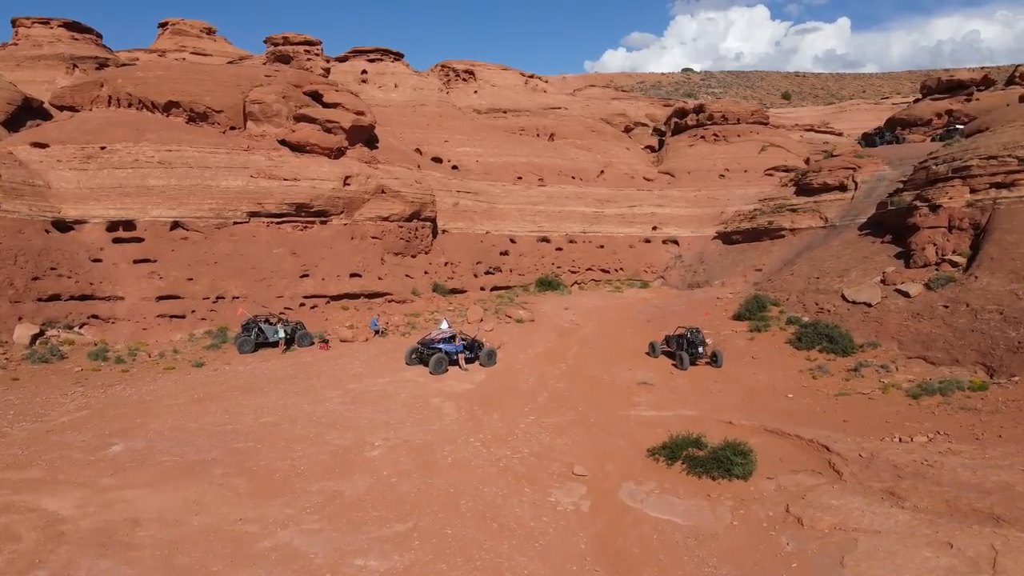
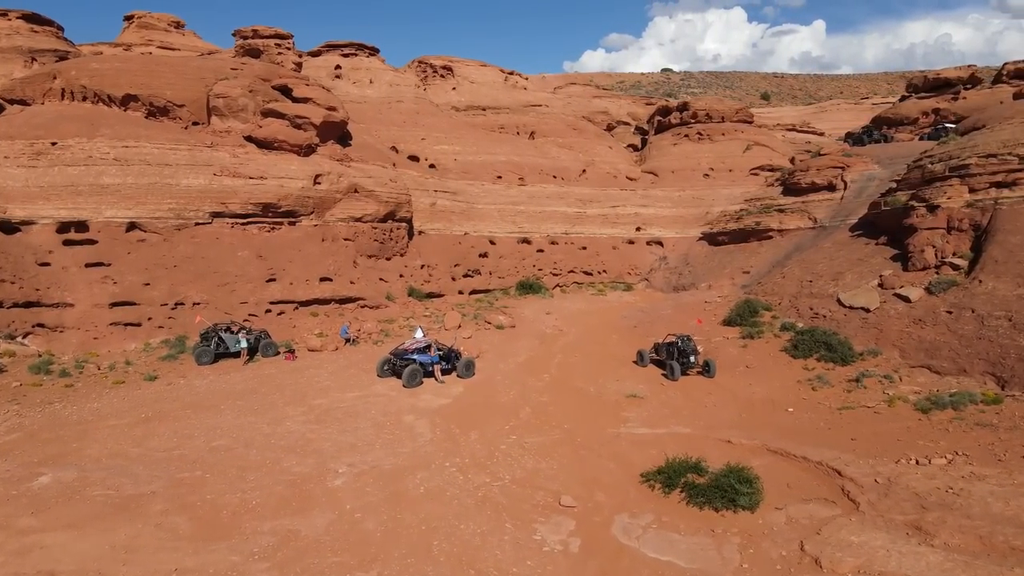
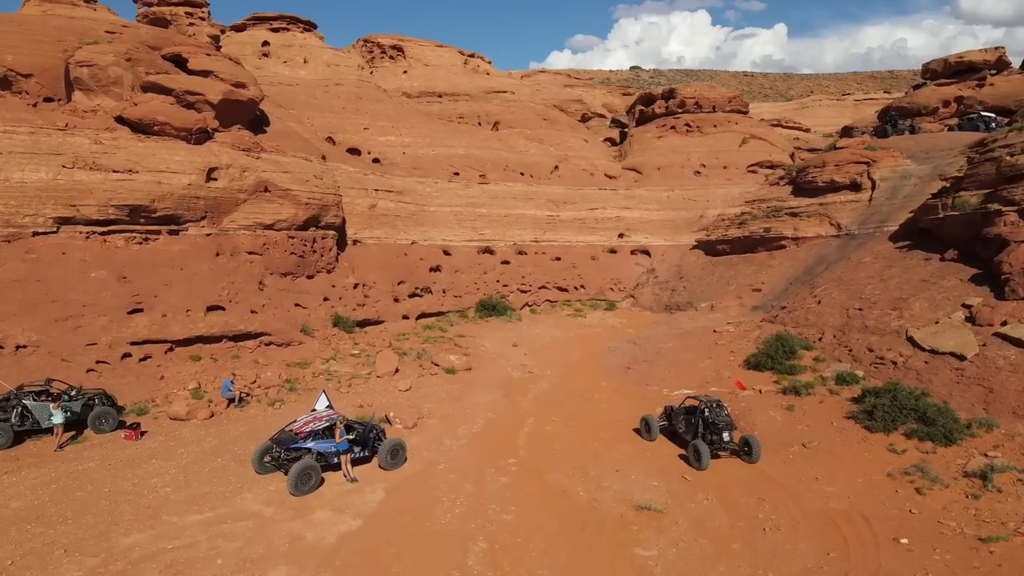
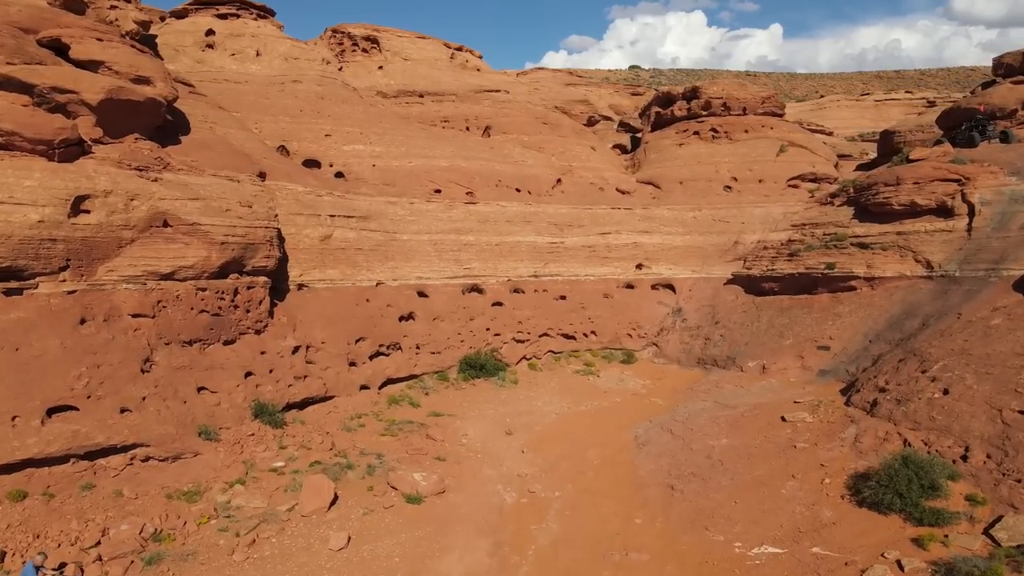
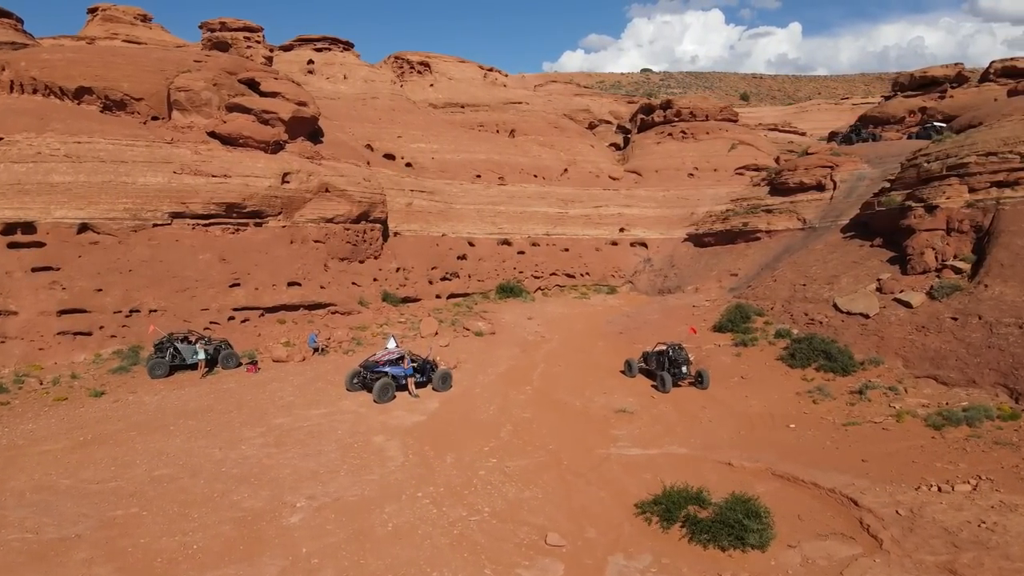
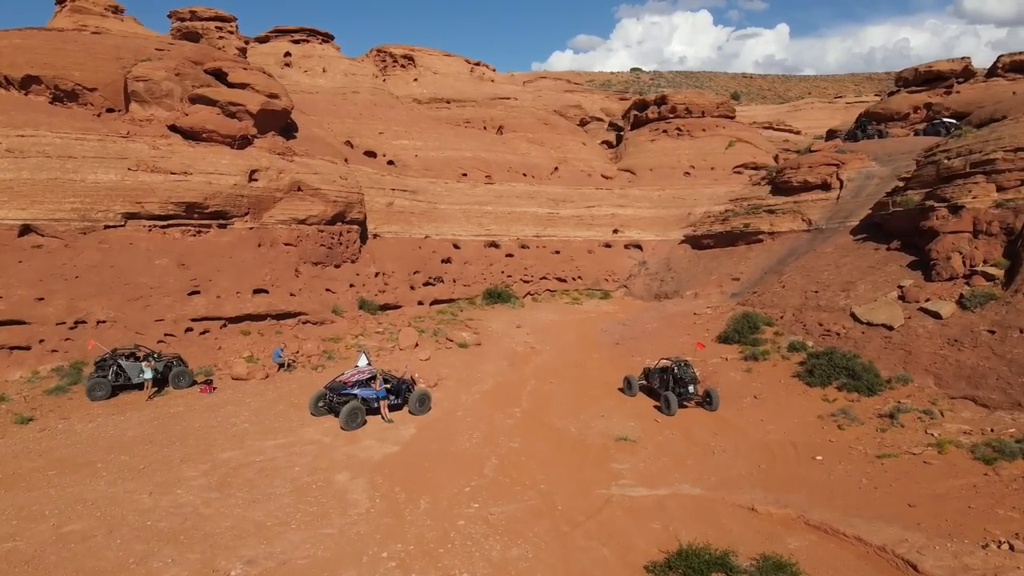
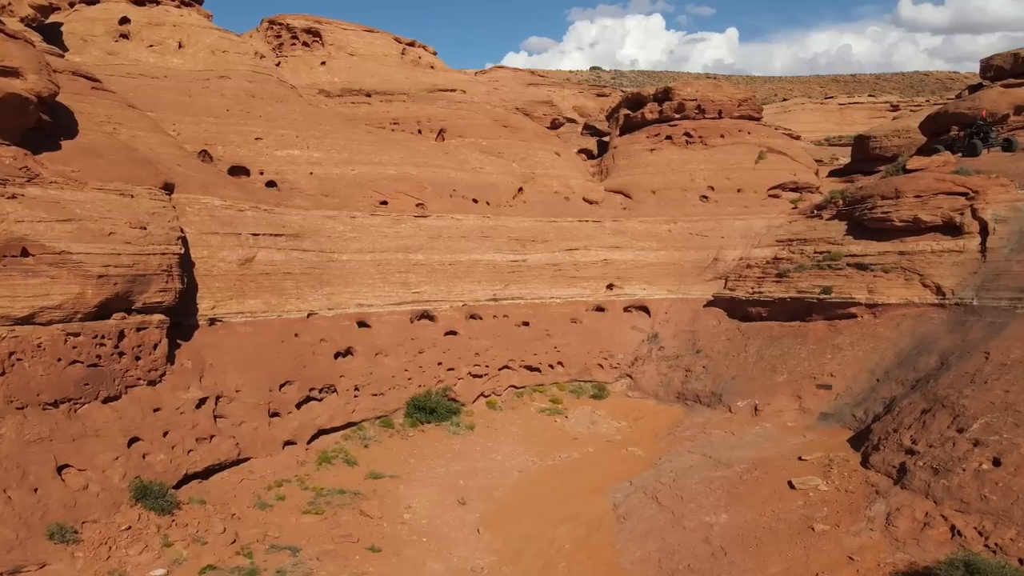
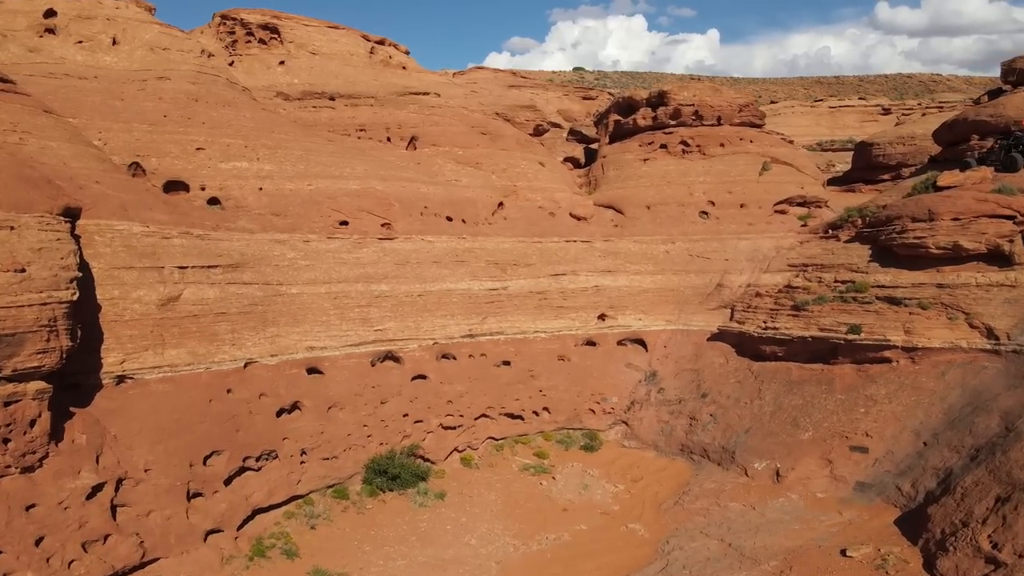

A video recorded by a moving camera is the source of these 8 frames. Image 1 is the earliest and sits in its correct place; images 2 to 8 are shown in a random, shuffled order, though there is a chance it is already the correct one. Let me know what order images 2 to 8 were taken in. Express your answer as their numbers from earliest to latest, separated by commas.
2, 5, 6, 3, 4, 7, 8
